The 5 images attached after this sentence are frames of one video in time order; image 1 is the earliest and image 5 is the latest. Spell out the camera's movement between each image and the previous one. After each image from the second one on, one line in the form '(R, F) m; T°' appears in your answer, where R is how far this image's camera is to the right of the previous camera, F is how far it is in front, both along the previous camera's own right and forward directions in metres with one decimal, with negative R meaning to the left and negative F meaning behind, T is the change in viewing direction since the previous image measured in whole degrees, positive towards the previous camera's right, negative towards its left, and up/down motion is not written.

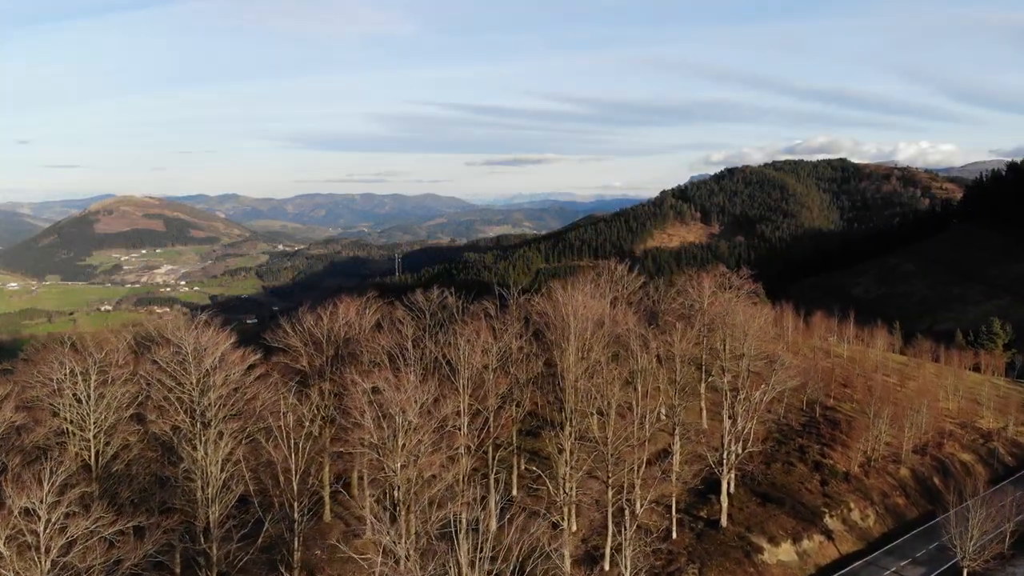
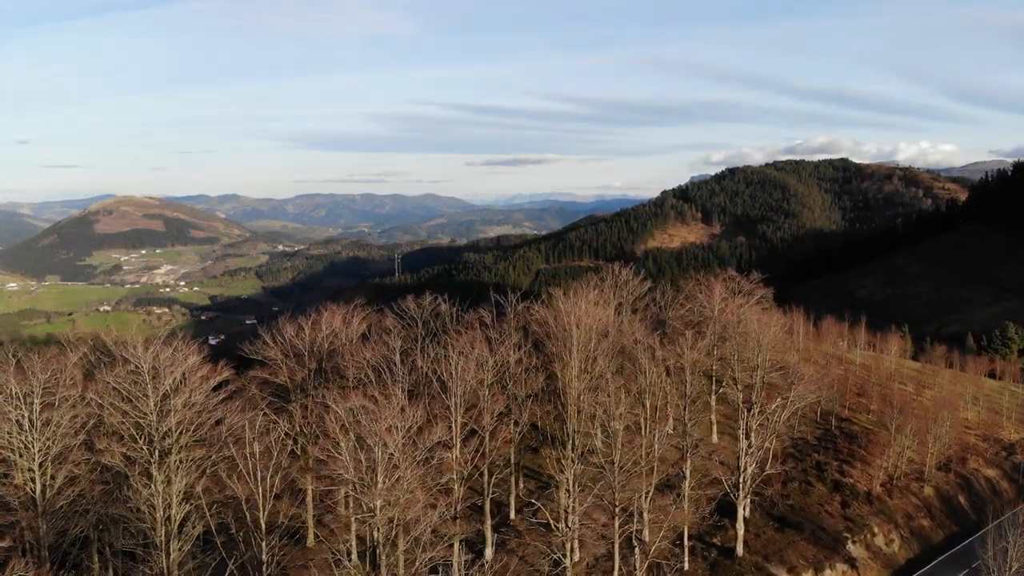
(+0.2, +3.0) m; 0°
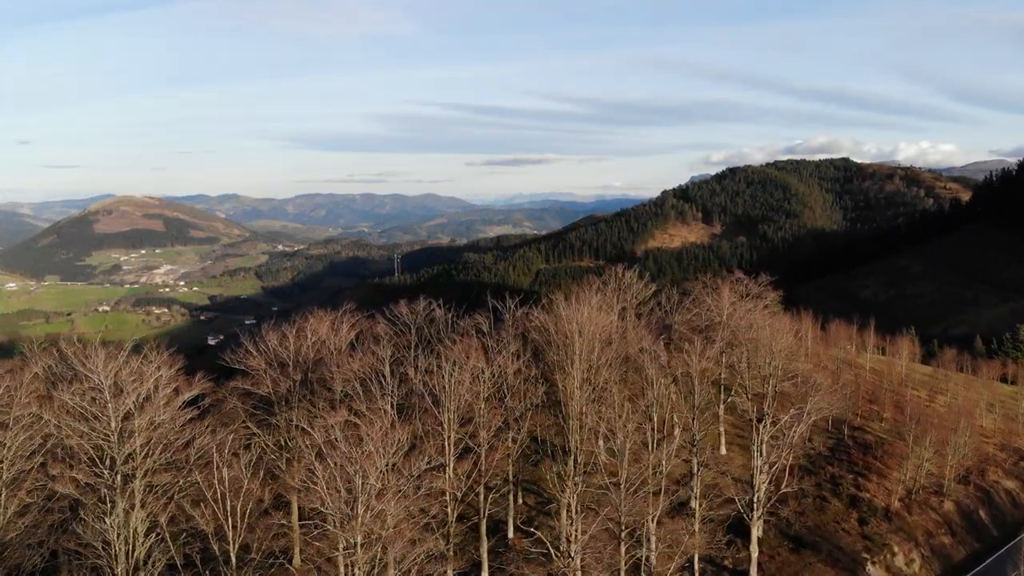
(+0.1, +2.2) m; 0°
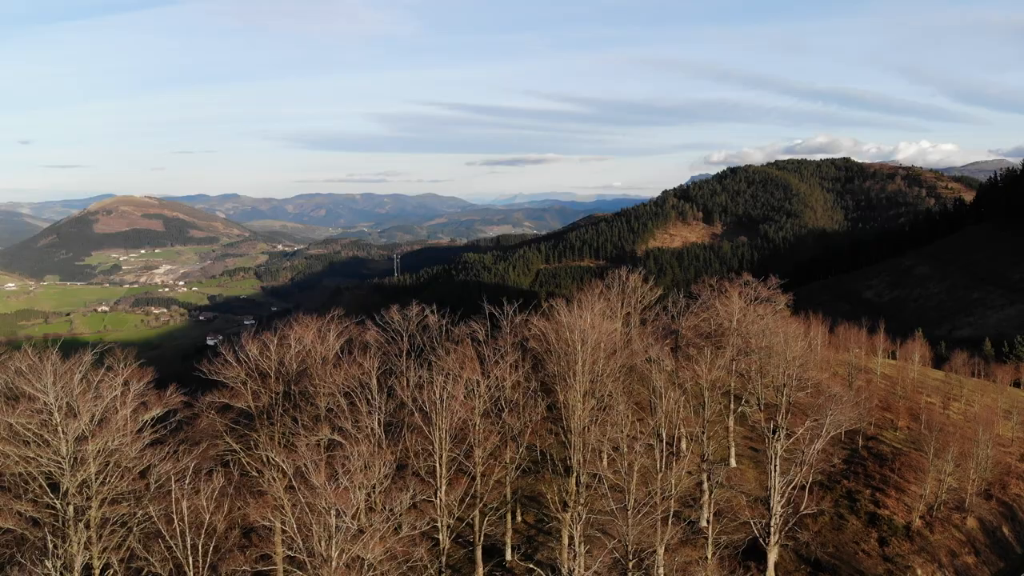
(+0.1, +2.3) m; 0°
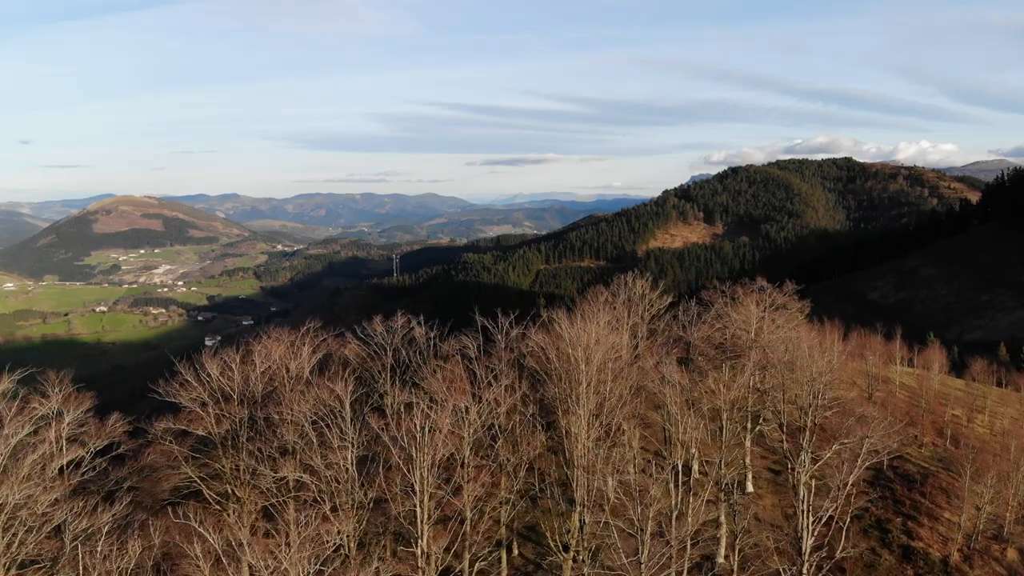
(+0.3, +3.7) m; 0°
